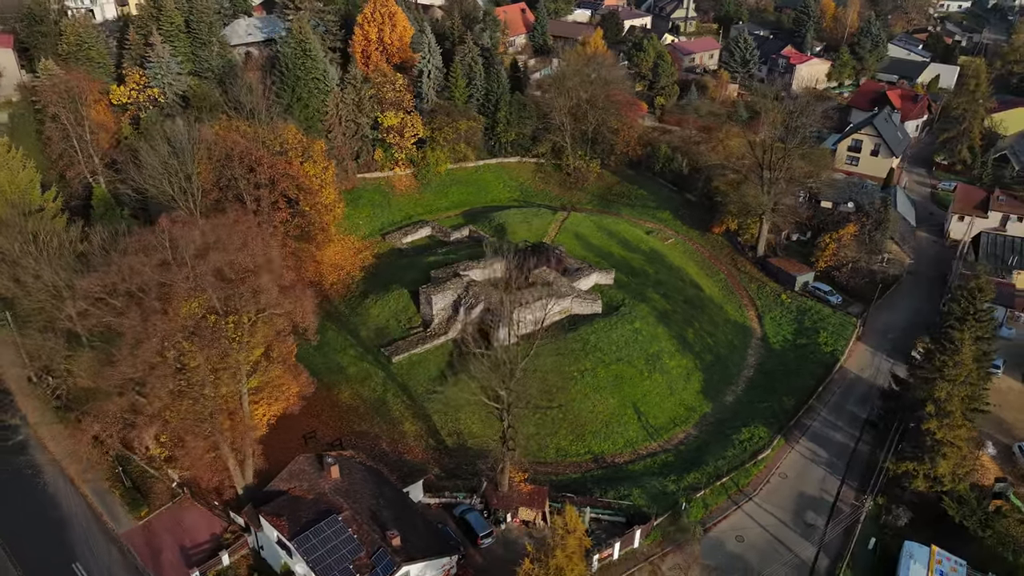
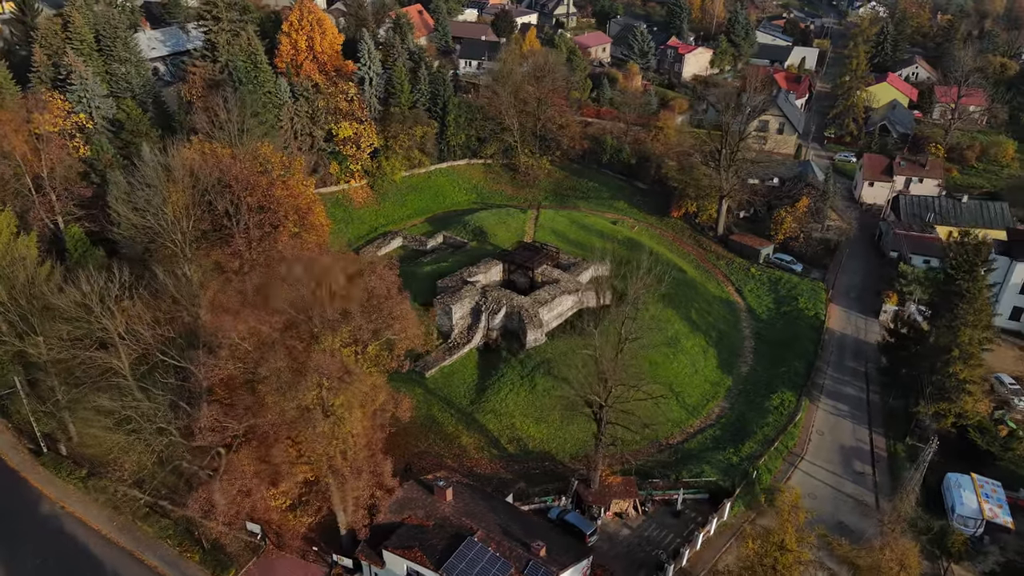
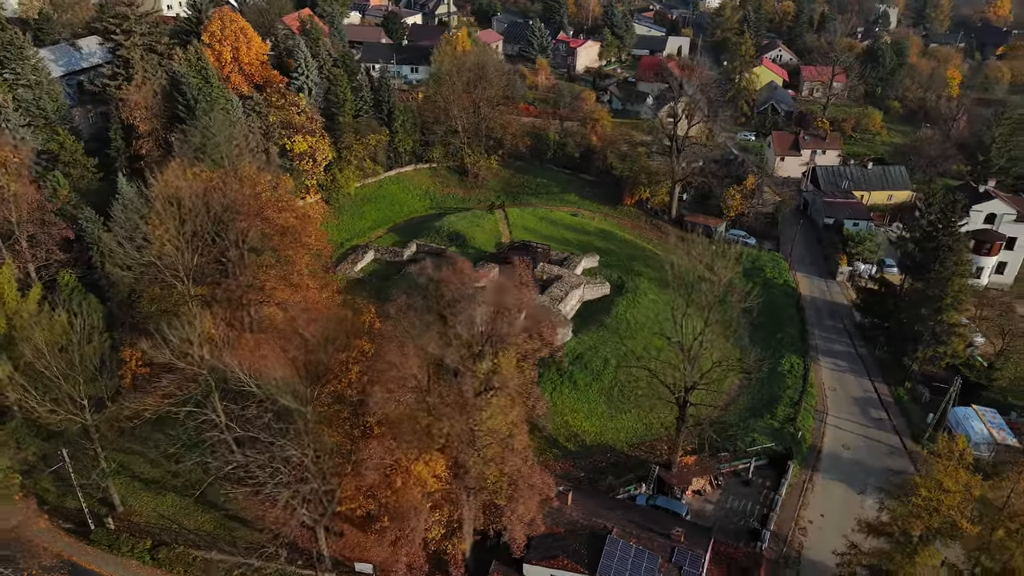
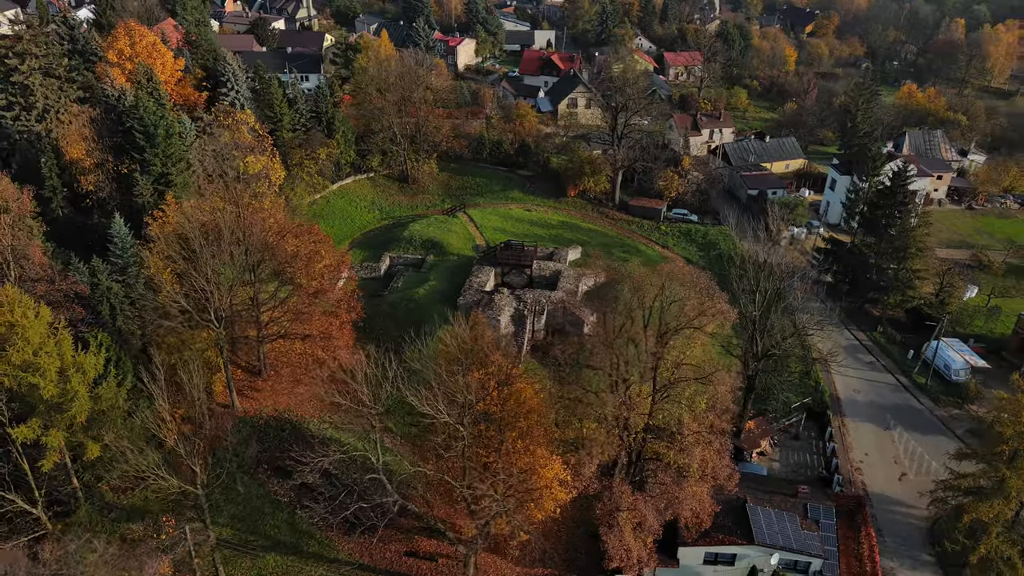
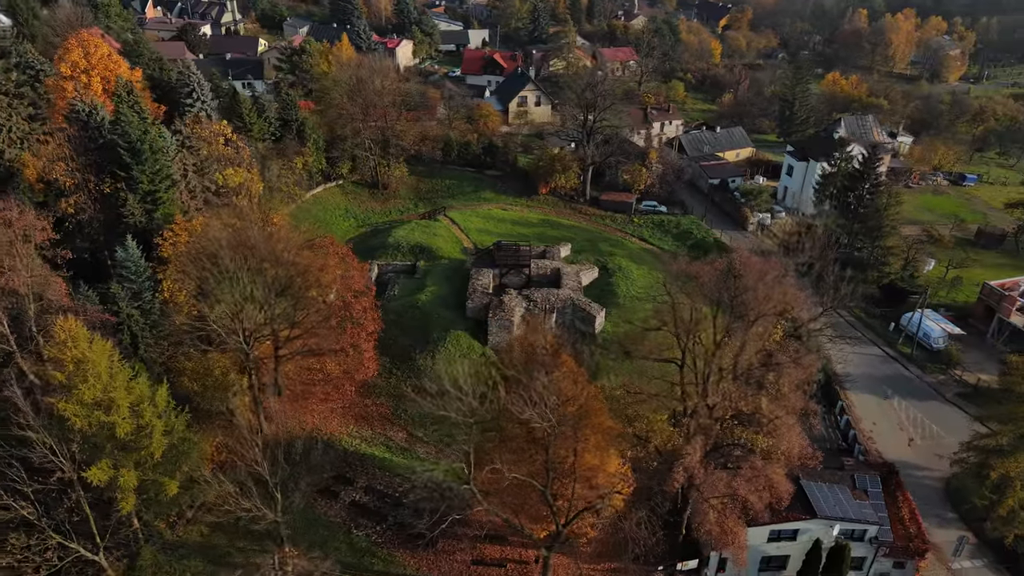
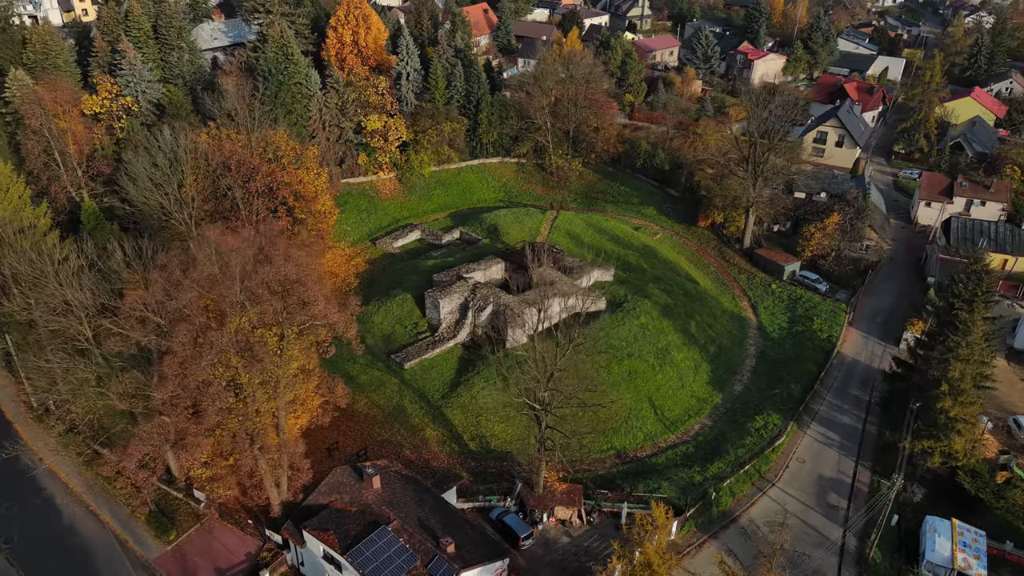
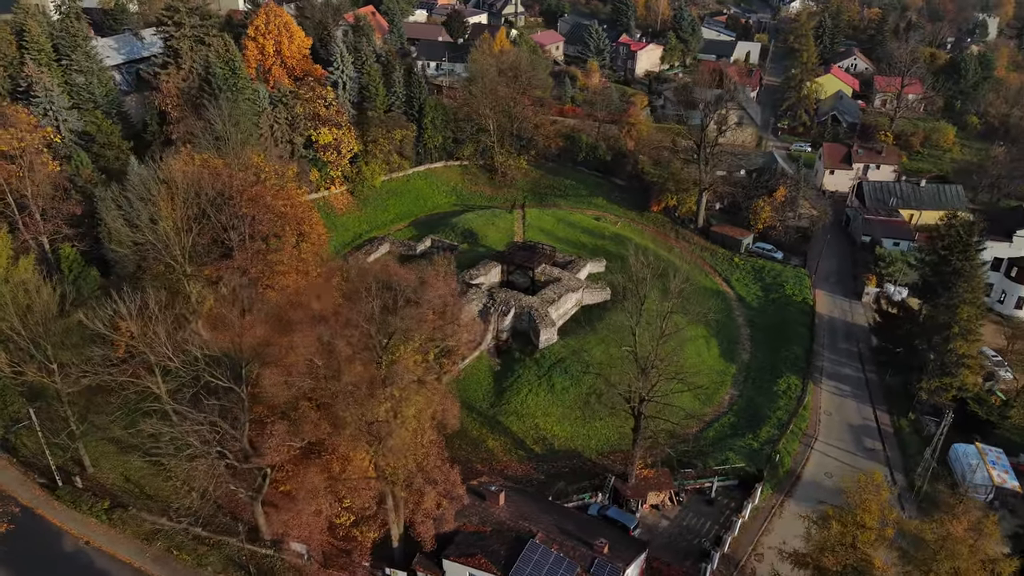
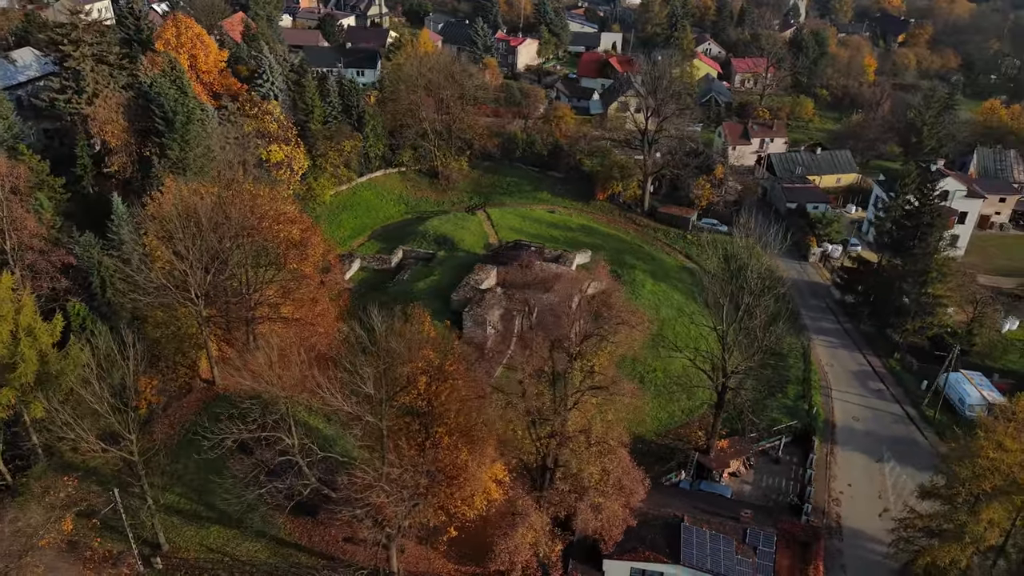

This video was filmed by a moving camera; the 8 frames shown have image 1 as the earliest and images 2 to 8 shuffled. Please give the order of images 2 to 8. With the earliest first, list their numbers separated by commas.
6, 2, 7, 3, 8, 4, 5
